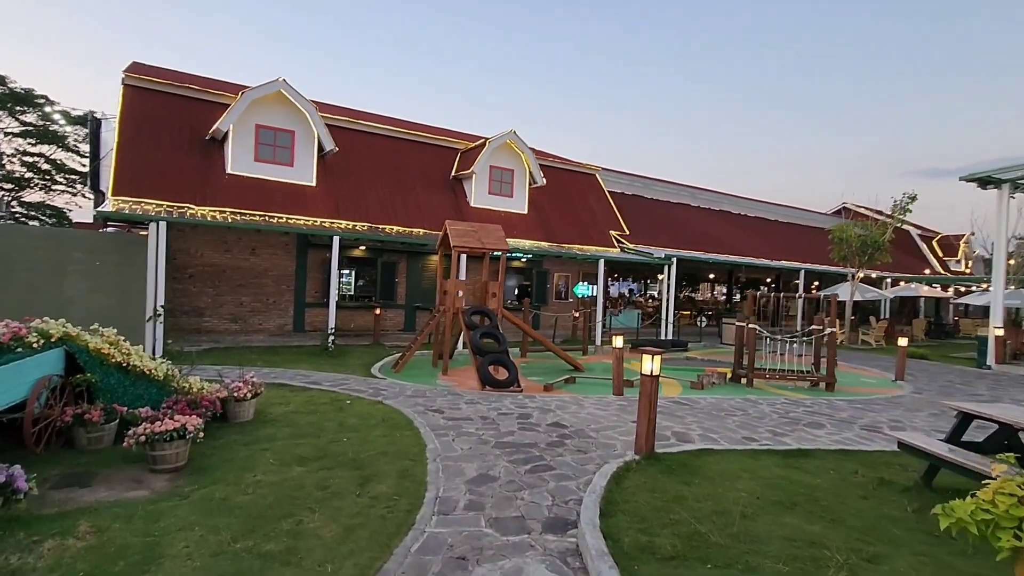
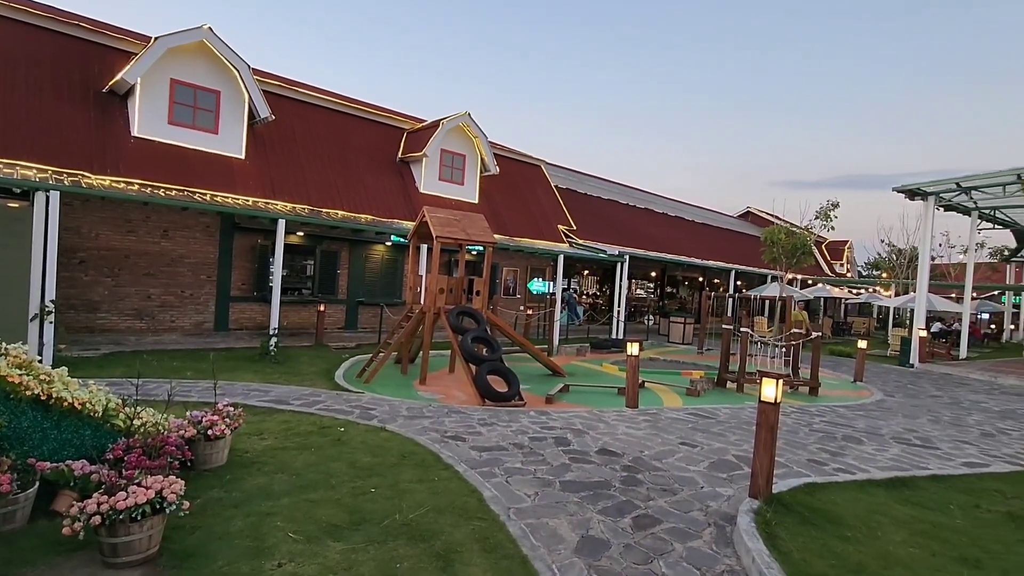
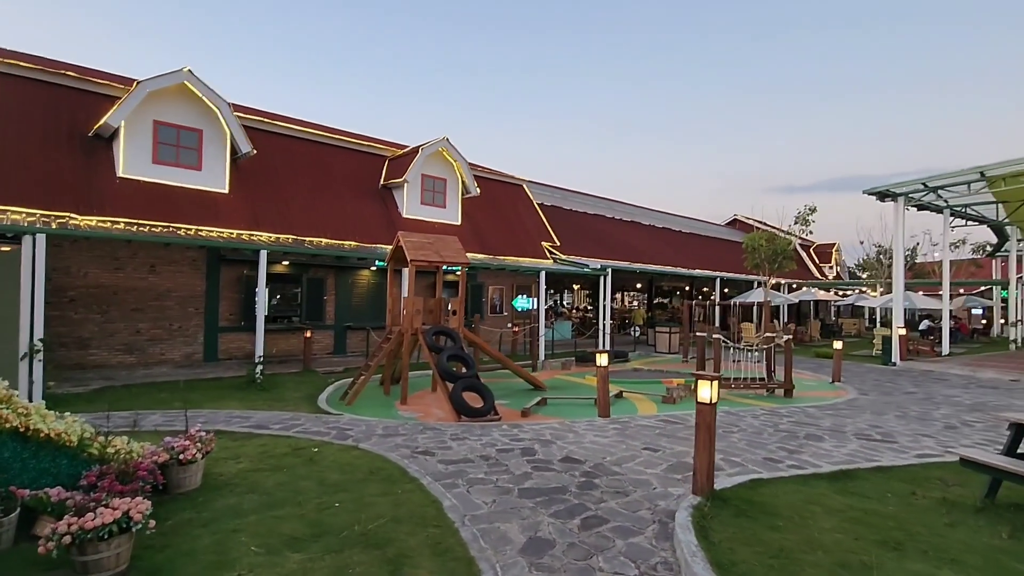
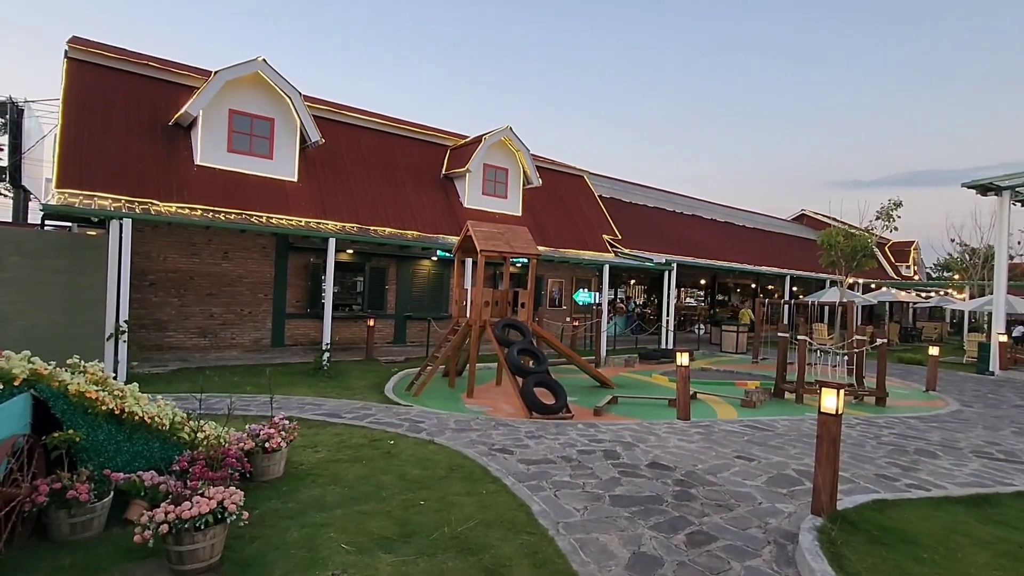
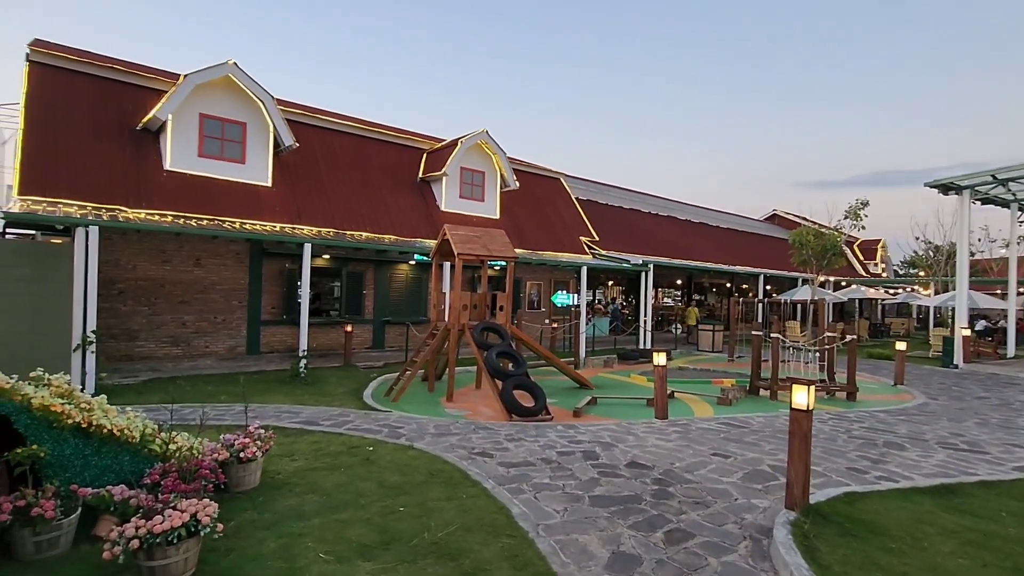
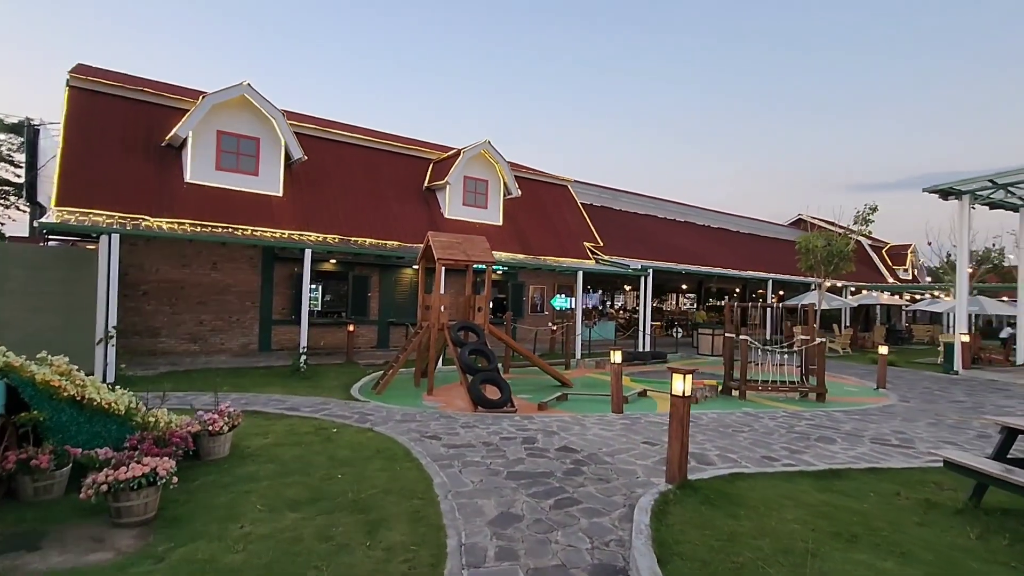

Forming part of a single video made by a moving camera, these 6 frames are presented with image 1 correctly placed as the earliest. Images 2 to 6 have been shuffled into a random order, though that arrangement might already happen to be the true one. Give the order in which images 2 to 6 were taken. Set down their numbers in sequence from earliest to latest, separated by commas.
6, 3, 5, 4, 2
